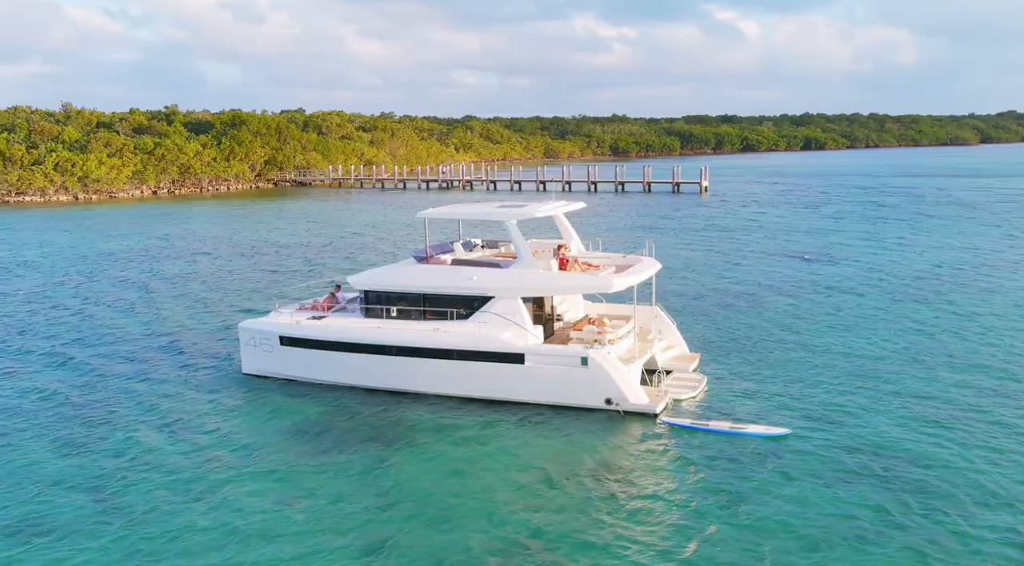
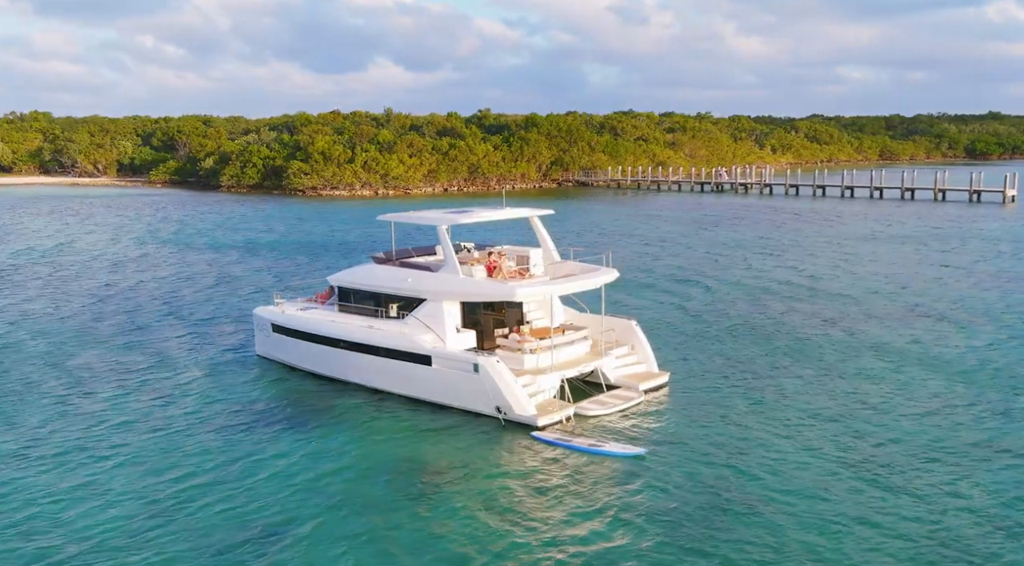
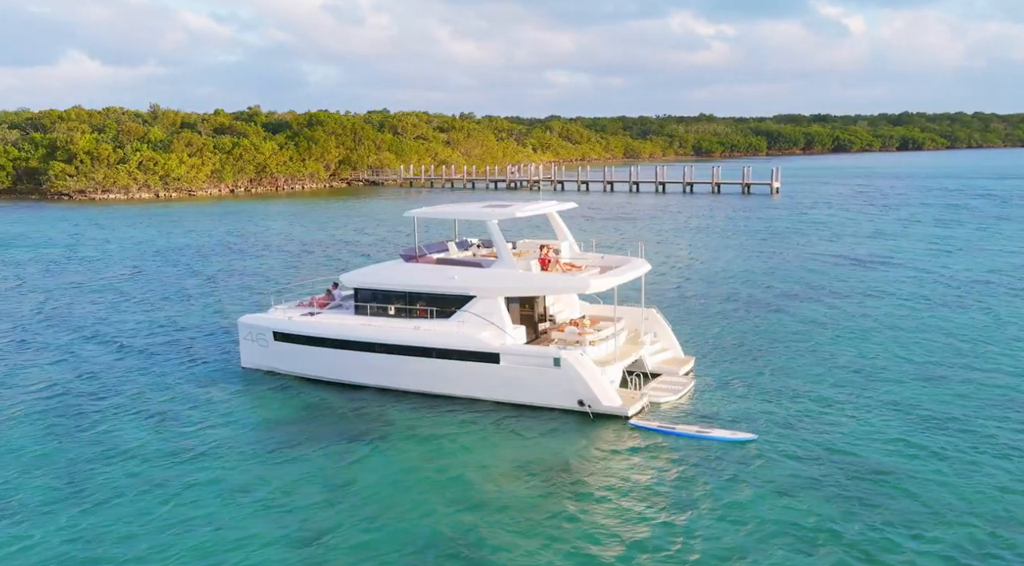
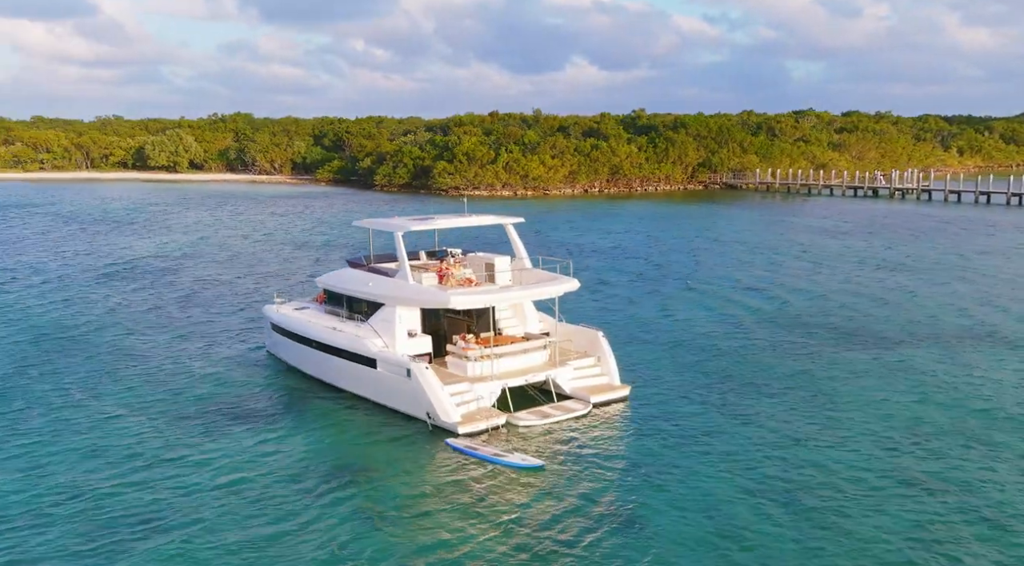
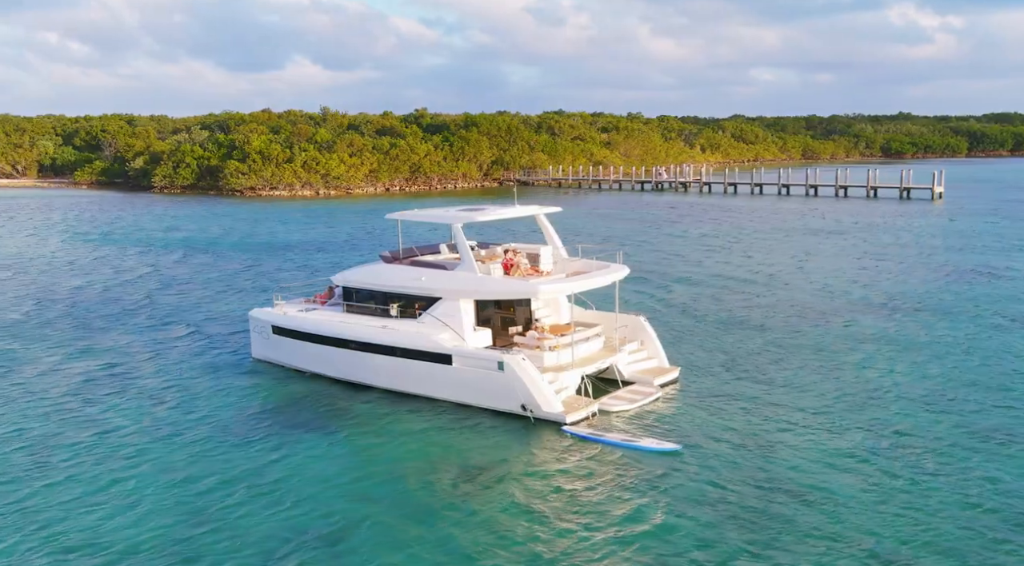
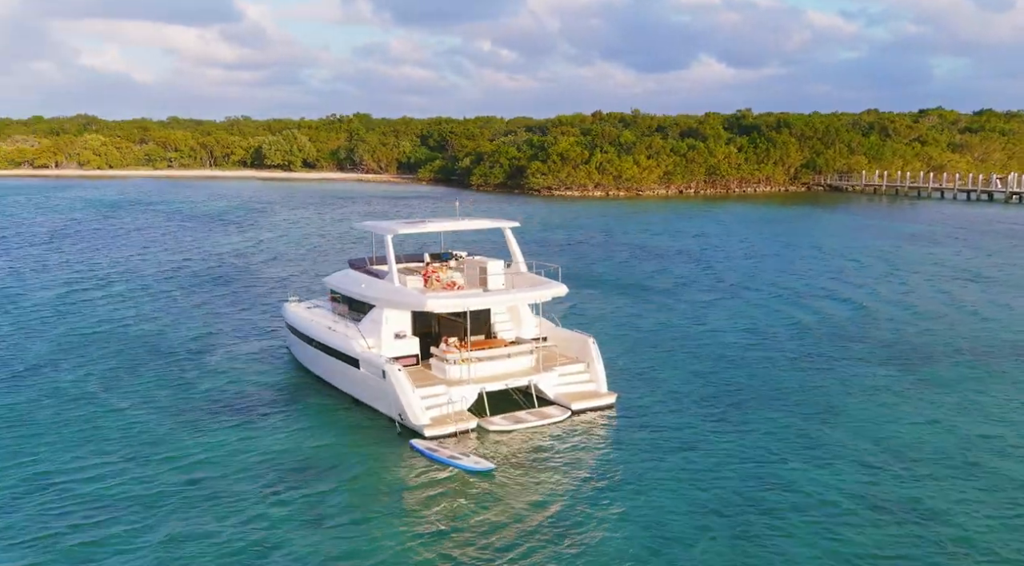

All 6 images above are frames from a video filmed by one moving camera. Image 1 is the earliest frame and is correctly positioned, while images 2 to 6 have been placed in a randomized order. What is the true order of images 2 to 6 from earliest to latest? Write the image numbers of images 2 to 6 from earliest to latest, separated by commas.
3, 5, 2, 4, 6
